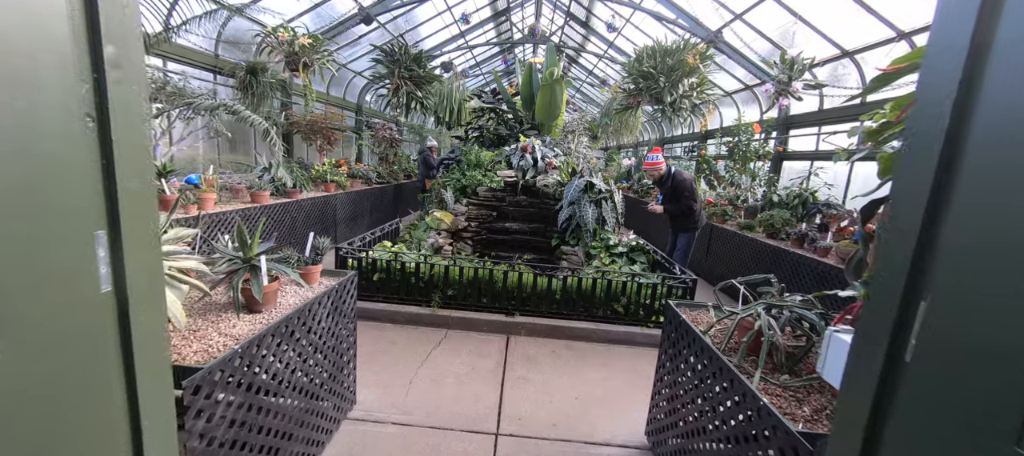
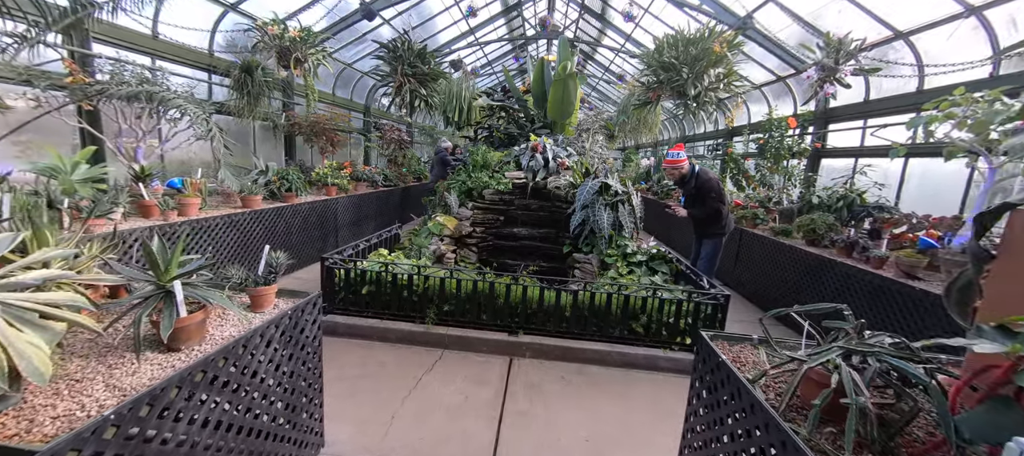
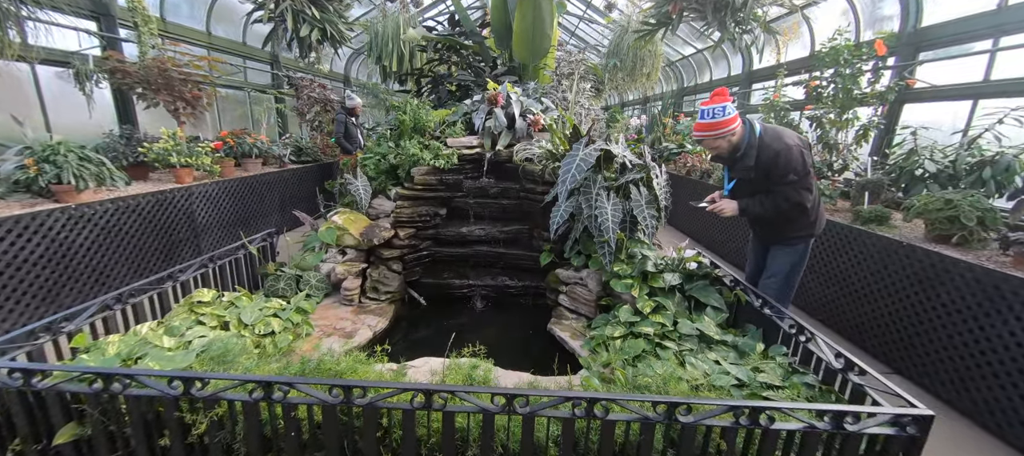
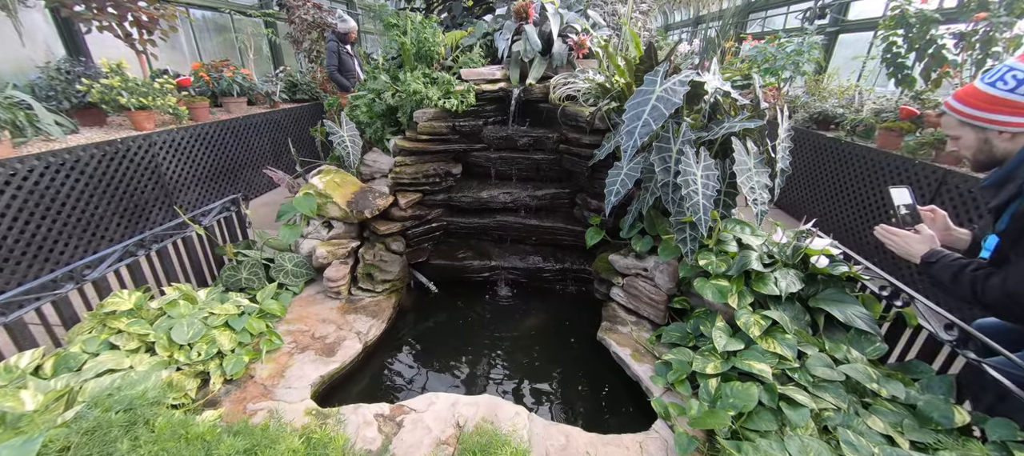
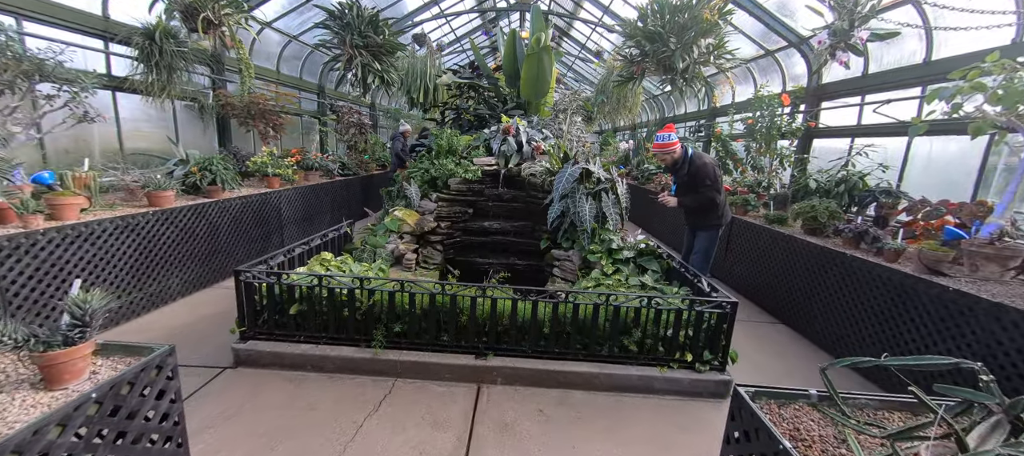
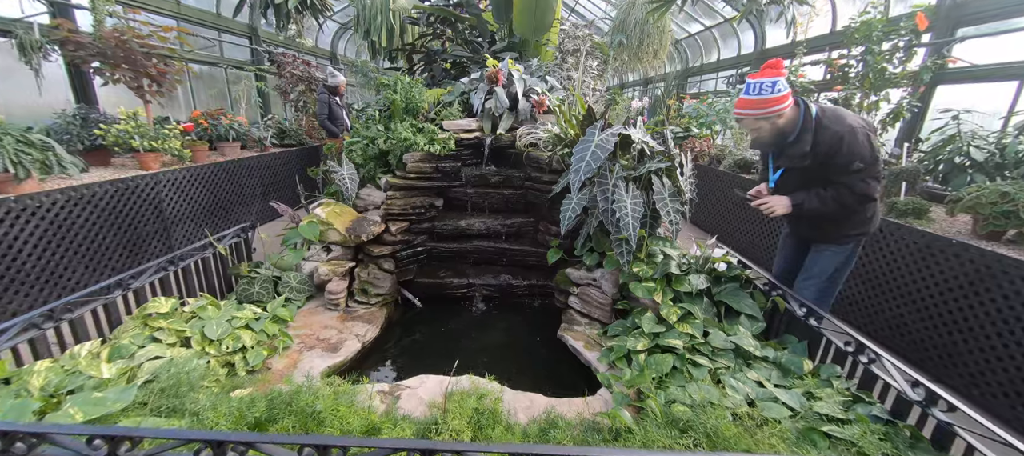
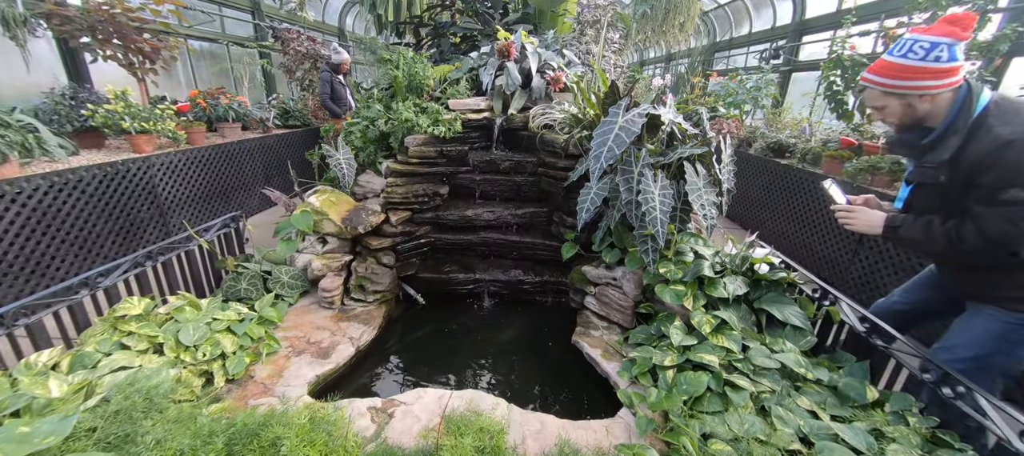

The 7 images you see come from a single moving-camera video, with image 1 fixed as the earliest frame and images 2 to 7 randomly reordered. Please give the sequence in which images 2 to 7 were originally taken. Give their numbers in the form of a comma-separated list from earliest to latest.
2, 5, 3, 6, 7, 4
